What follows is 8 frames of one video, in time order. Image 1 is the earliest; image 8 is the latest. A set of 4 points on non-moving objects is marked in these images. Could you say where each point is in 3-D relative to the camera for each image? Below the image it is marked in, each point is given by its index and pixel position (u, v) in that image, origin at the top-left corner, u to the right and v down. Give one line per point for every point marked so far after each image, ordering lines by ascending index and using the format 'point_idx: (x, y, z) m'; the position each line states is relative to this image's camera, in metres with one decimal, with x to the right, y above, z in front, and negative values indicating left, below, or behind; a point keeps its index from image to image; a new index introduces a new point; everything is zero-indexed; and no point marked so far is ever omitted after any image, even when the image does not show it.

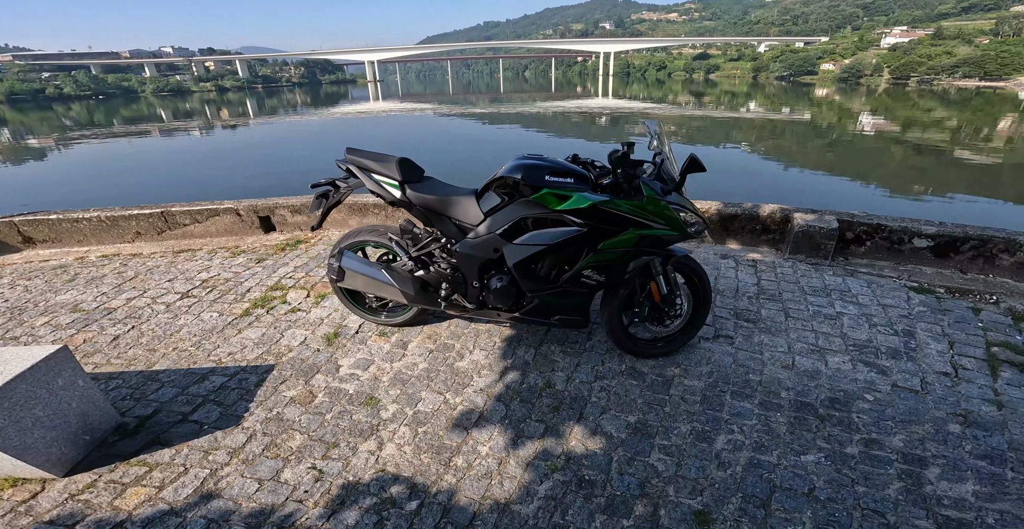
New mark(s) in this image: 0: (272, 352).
0: (-1.5, -0.6, +3.1) m
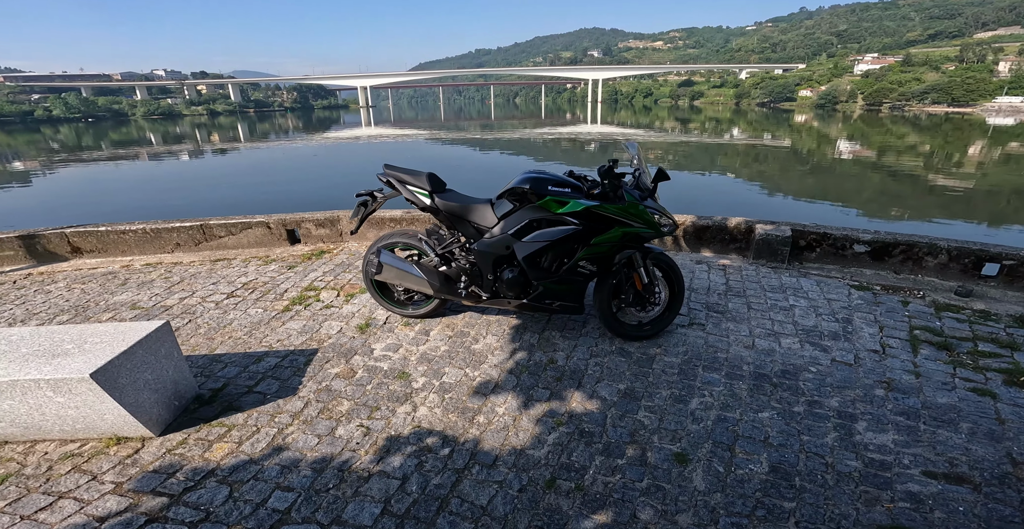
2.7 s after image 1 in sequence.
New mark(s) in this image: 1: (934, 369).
0: (-1.4, -0.5, +3.6) m
1: (+3.0, -0.7, +3.4) m
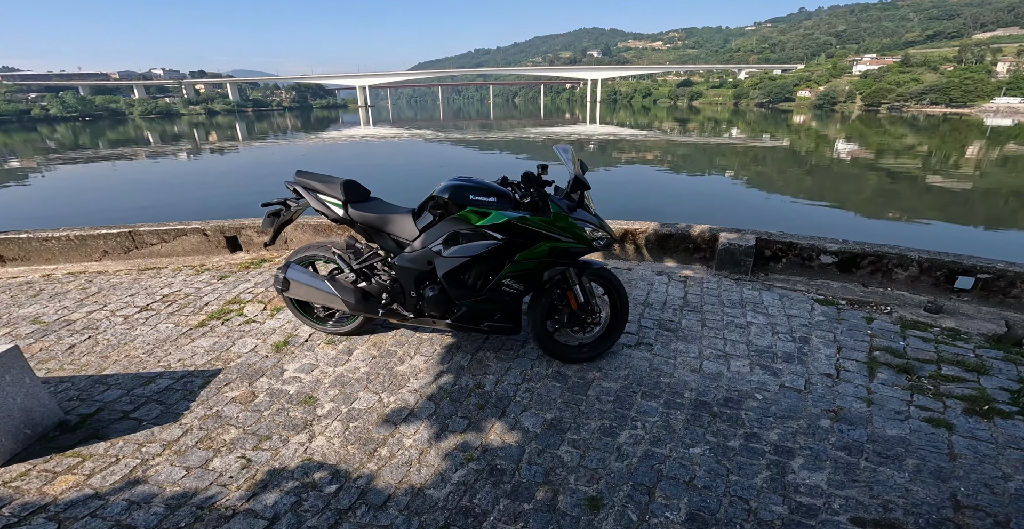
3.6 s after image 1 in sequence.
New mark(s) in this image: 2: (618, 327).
0: (-2.0, -0.7, +3.3) m
1: (+2.4, -0.8, +3.1) m
2: (+0.8, -0.5, +3.5) m
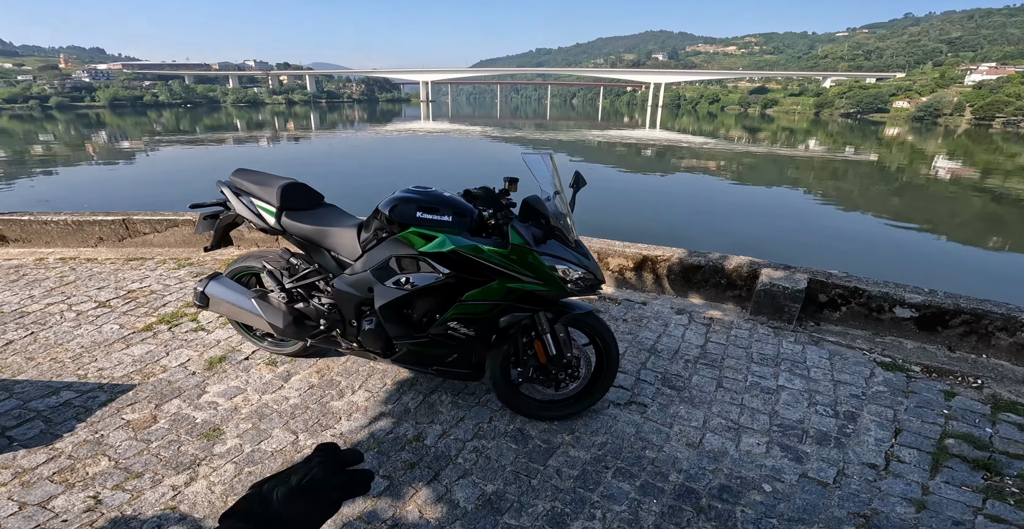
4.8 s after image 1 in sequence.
0: (-2.2, -0.7, +3.0) m
1: (+2.1, -1.2, +2.2) m
2: (+0.5, -0.7, +2.8) m
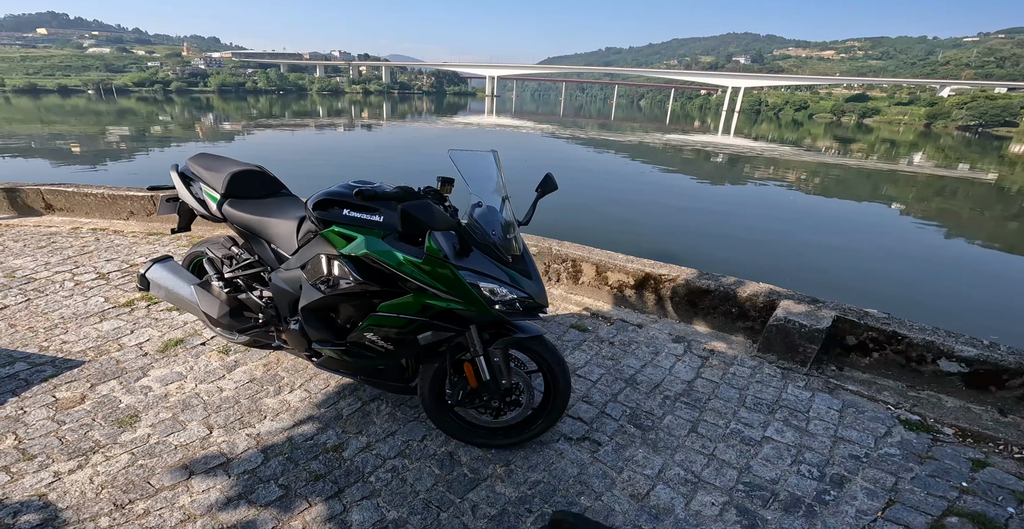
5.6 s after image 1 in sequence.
0: (-2.5, -0.5, +3.0) m
1: (+1.6, -1.4, +1.8) m
2: (+0.2, -0.8, +2.5) m
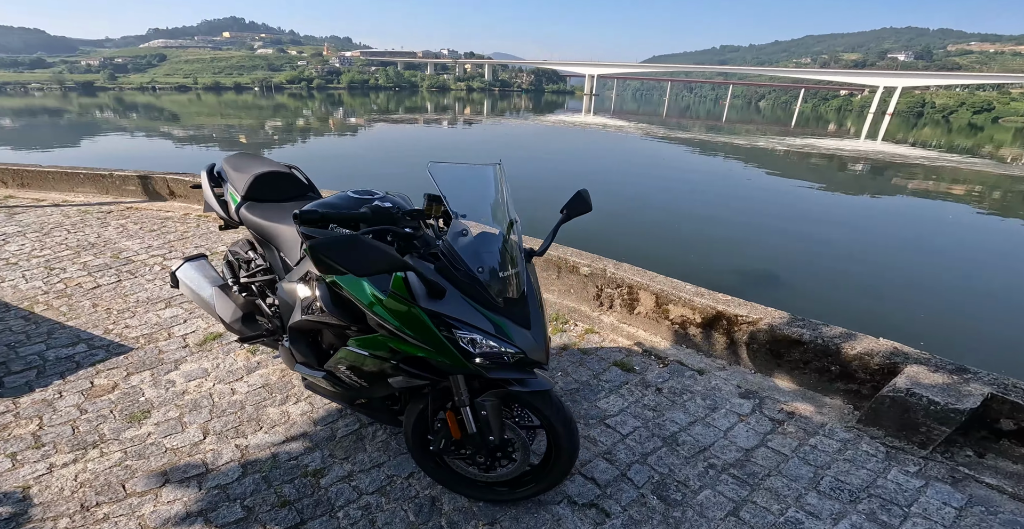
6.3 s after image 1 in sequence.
0: (-2.4, -0.5, +3.3) m
1: (+1.3, -1.7, +1.1) m
2: (+0.1, -0.9, +2.1) m
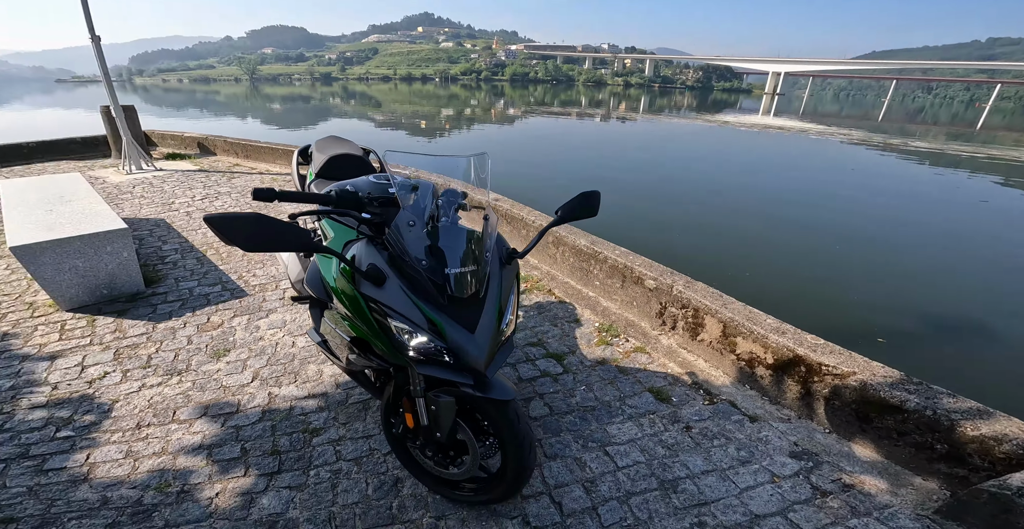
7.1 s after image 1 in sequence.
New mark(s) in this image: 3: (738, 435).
0: (-2.0, -0.2, +3.9) m
1: (+0.6, -1.8, +0.8) m
2: (-0.1, -0.9, +2.1) m
3: (+1.2, -1.0, +2.6) m
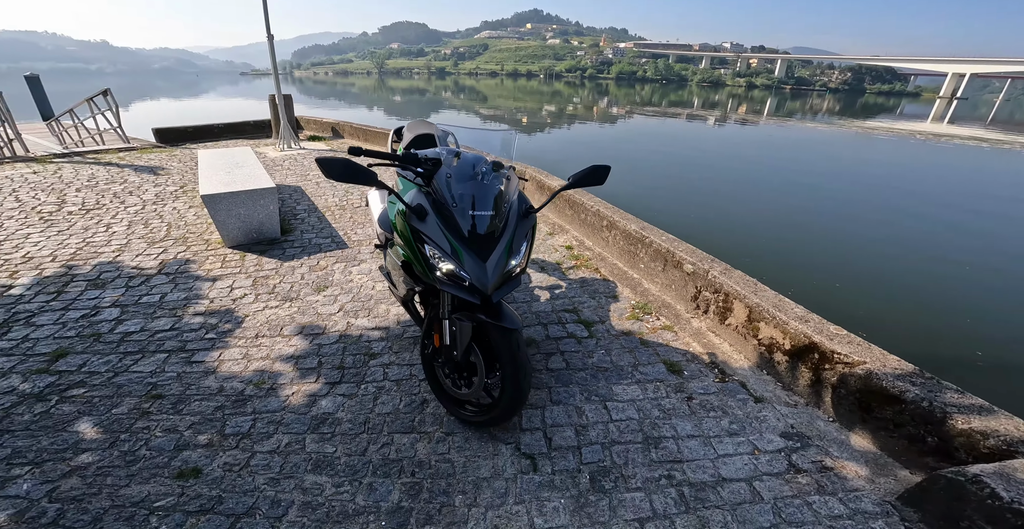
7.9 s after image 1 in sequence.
0: (-1.5, +0.2, +4.6) m
1: (+0.2, -1.7, +1.0) m
2: (-0.1, -0.8, +2.4) m
3: (+1.3, -0.9, +2.7) m
